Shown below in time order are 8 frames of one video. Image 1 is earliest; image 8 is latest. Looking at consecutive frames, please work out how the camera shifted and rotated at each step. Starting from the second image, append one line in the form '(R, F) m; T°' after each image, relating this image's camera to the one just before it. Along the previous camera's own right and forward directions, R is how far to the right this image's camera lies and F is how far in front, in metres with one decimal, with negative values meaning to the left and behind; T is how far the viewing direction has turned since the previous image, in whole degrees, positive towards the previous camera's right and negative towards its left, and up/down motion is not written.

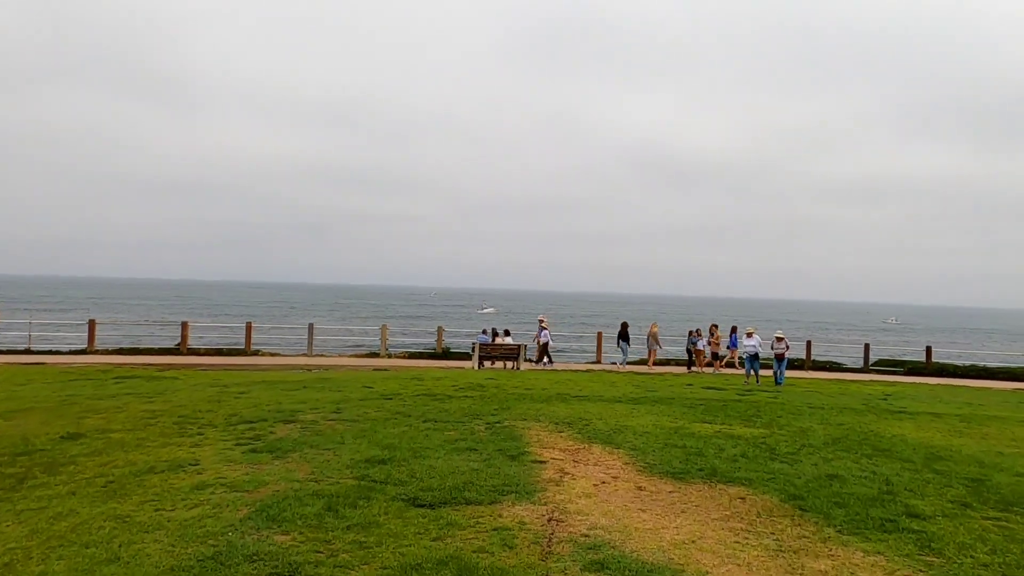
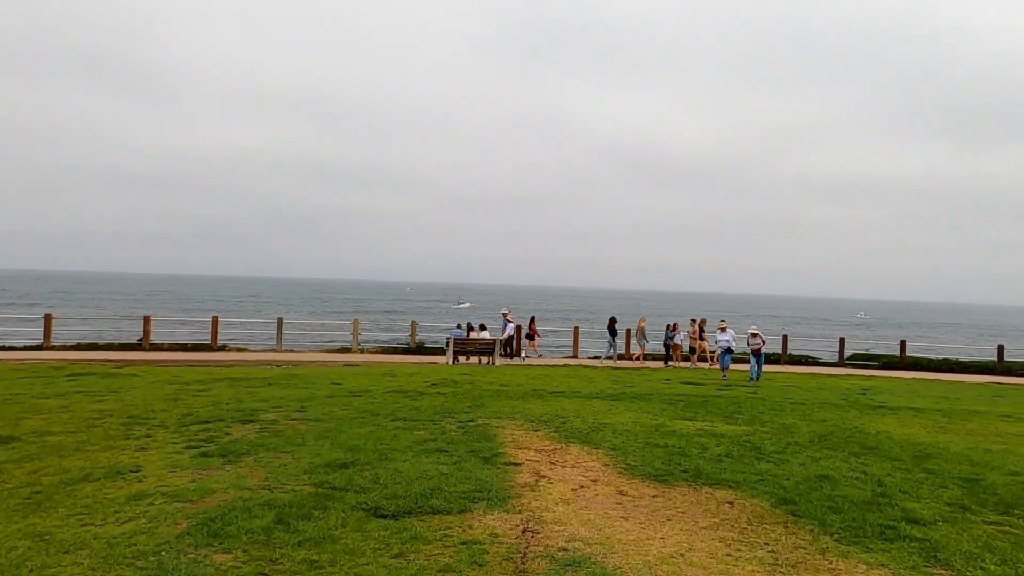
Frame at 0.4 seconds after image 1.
(0.0, +0.5) m; +2°
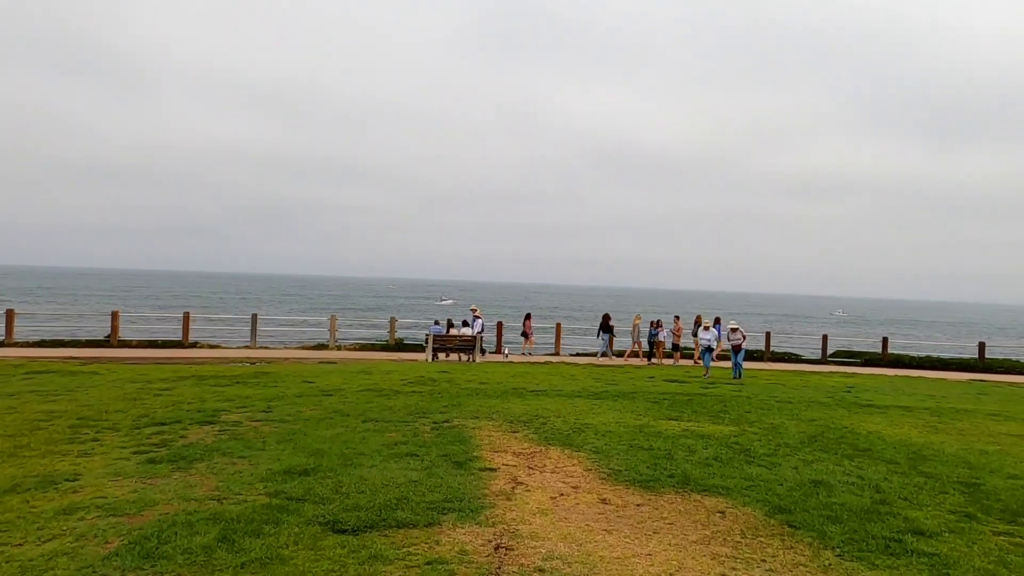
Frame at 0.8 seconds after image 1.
(+0.1, +0.5) m; +1°
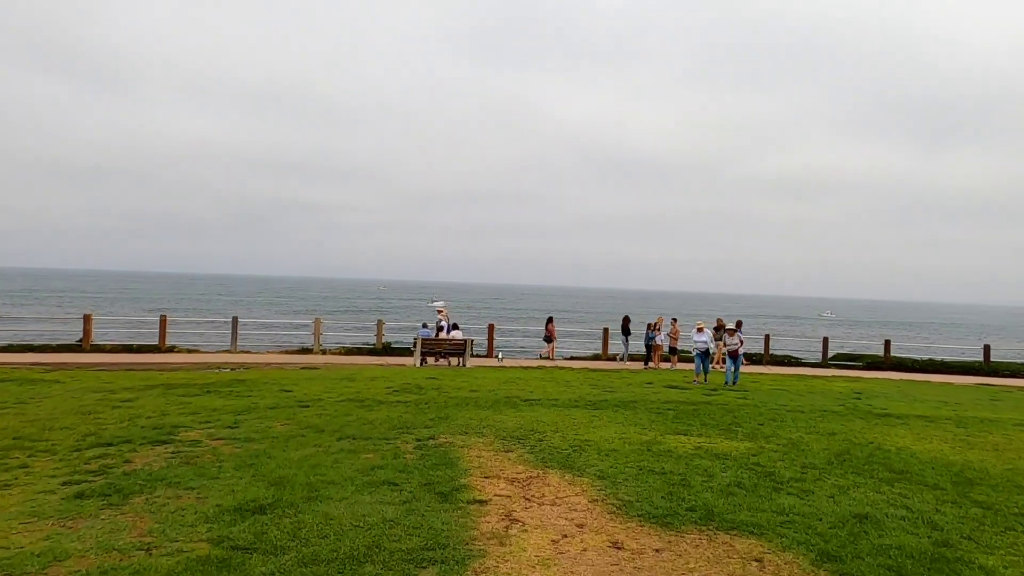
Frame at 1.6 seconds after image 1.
(0.0, +0.9) m; +1°
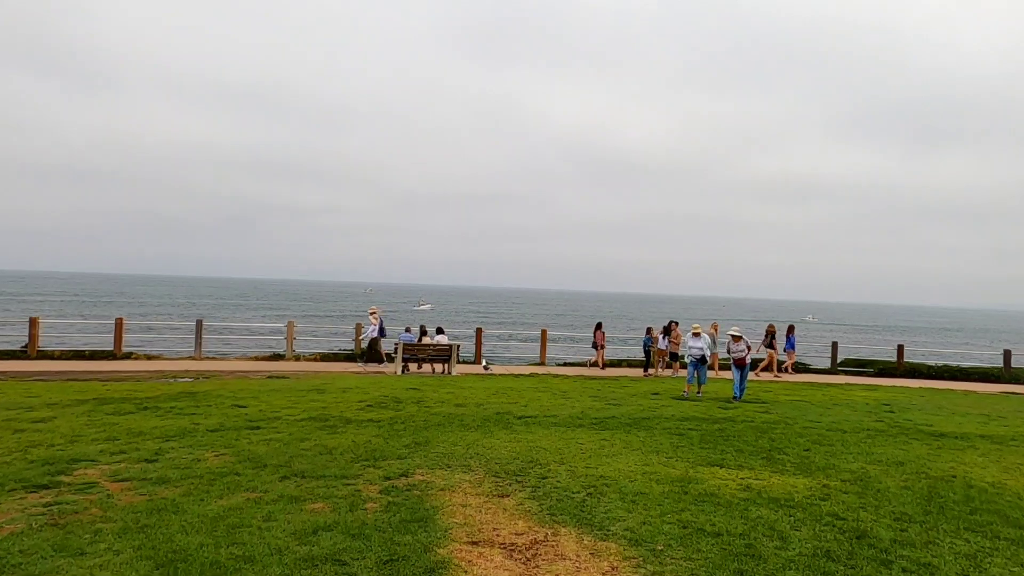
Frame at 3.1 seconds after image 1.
(-0.1, +1.8) m; +1°
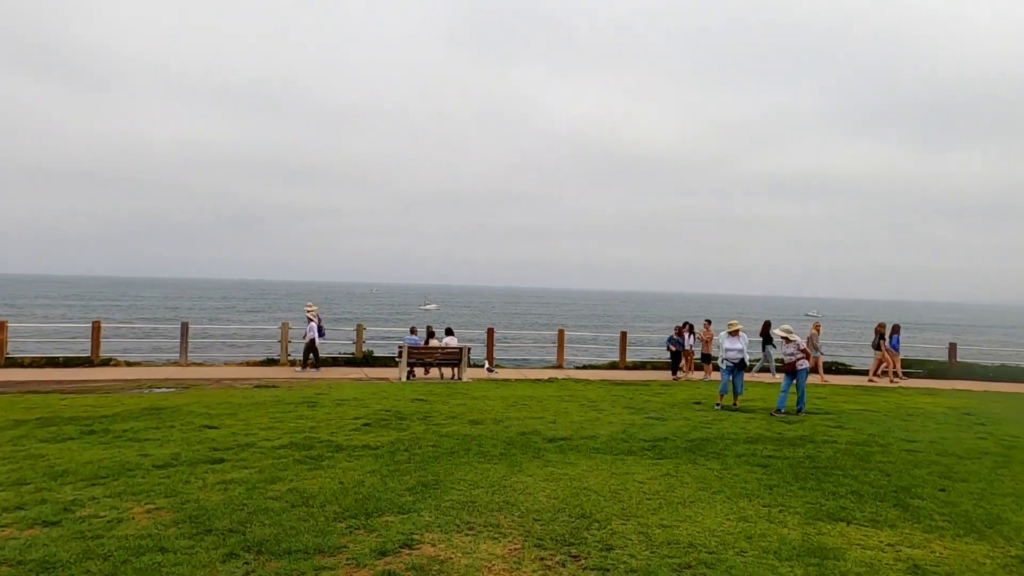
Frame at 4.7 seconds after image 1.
(-0.3, +2.0) m; 0°
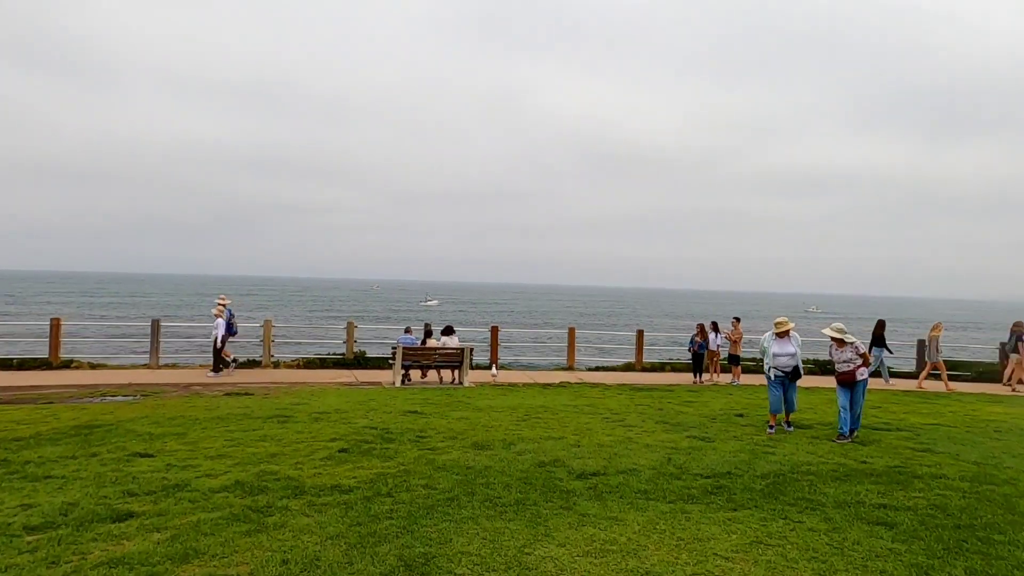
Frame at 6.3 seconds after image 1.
(-0.2, +2.0) m; 0°
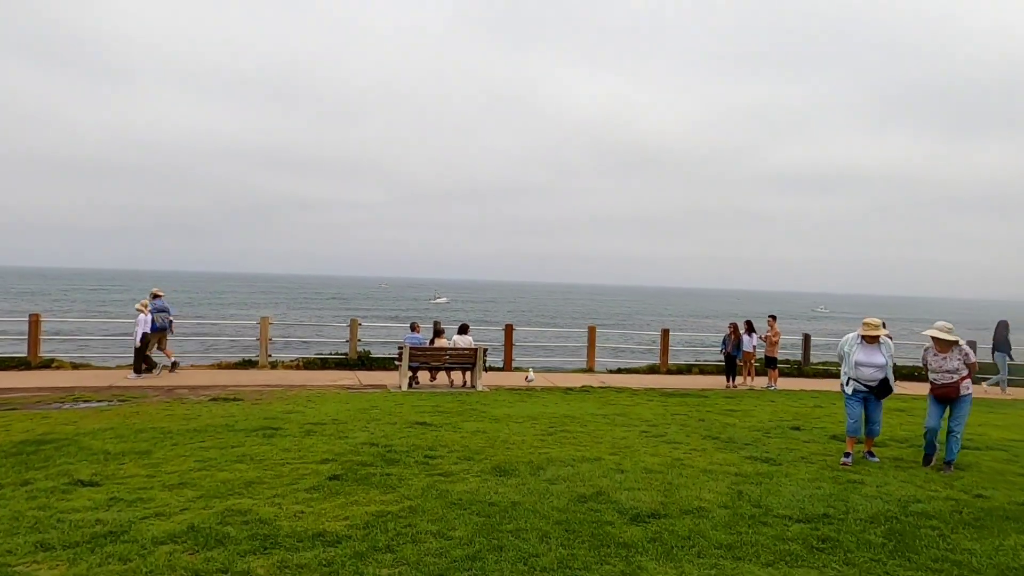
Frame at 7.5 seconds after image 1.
(-0.2, +1.5) m; -1°
